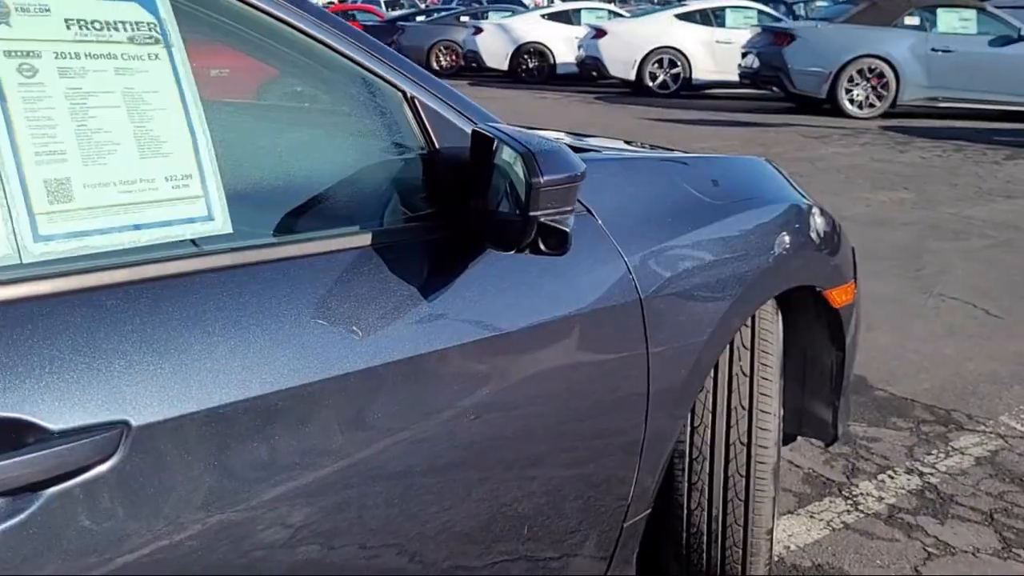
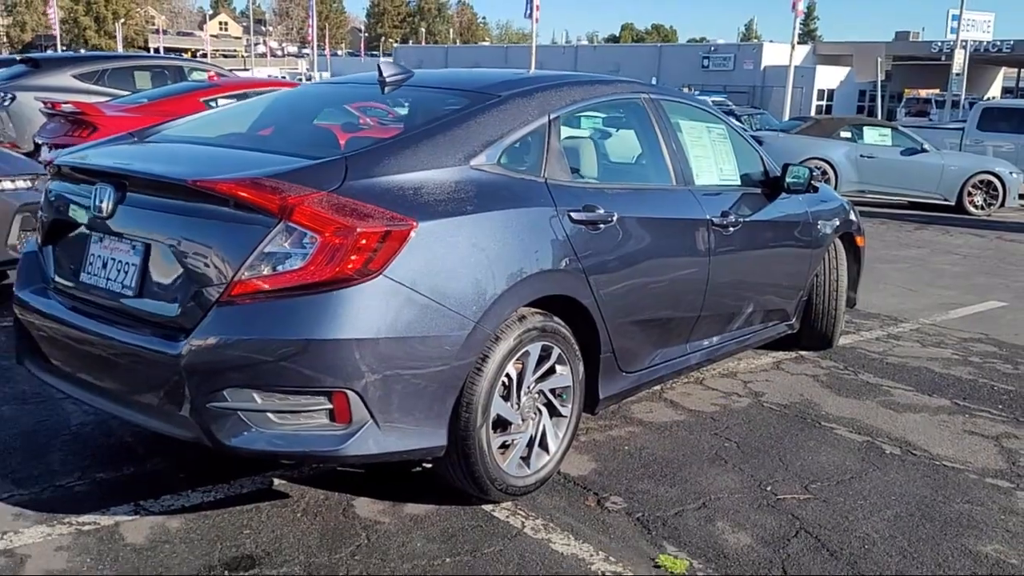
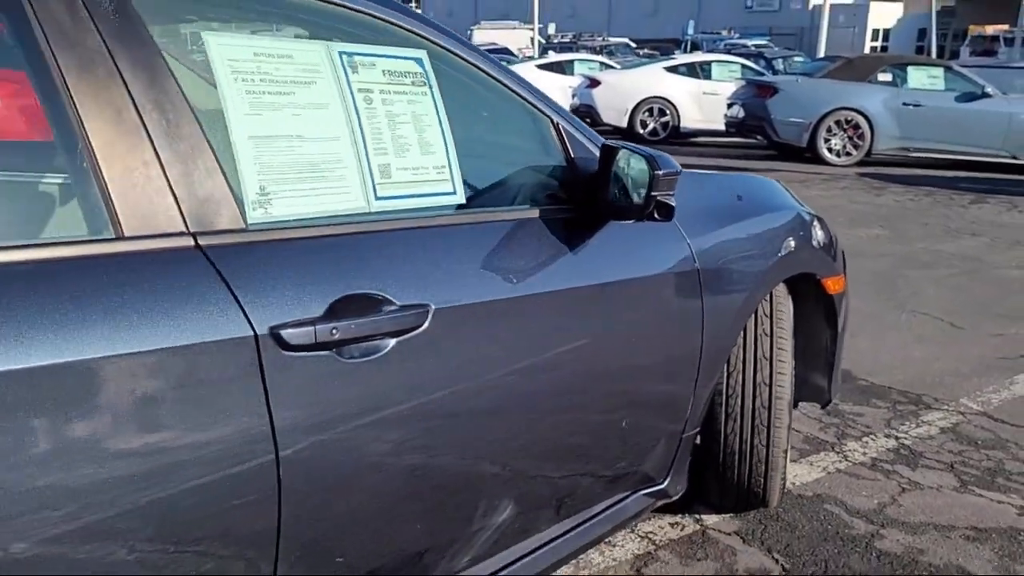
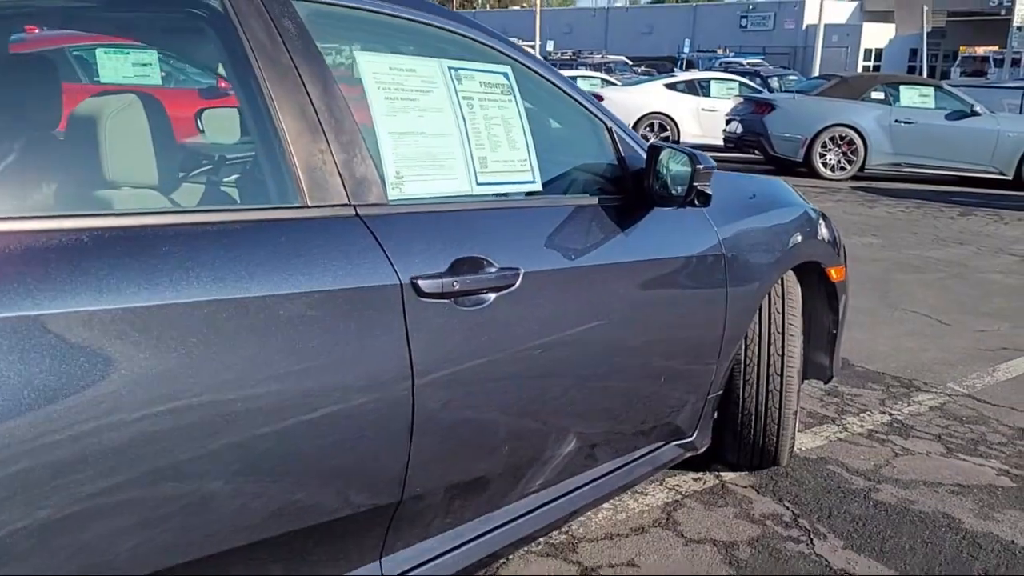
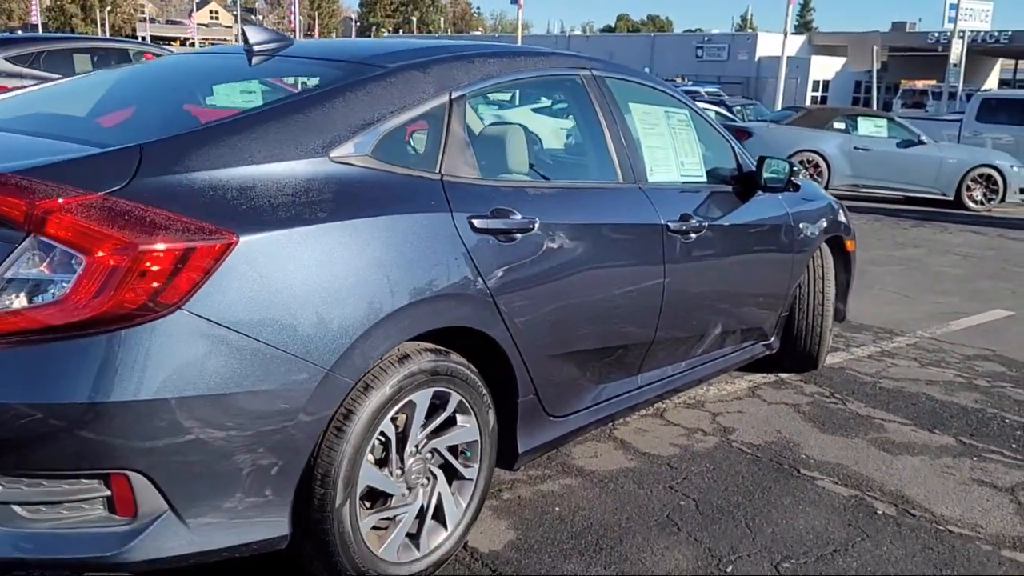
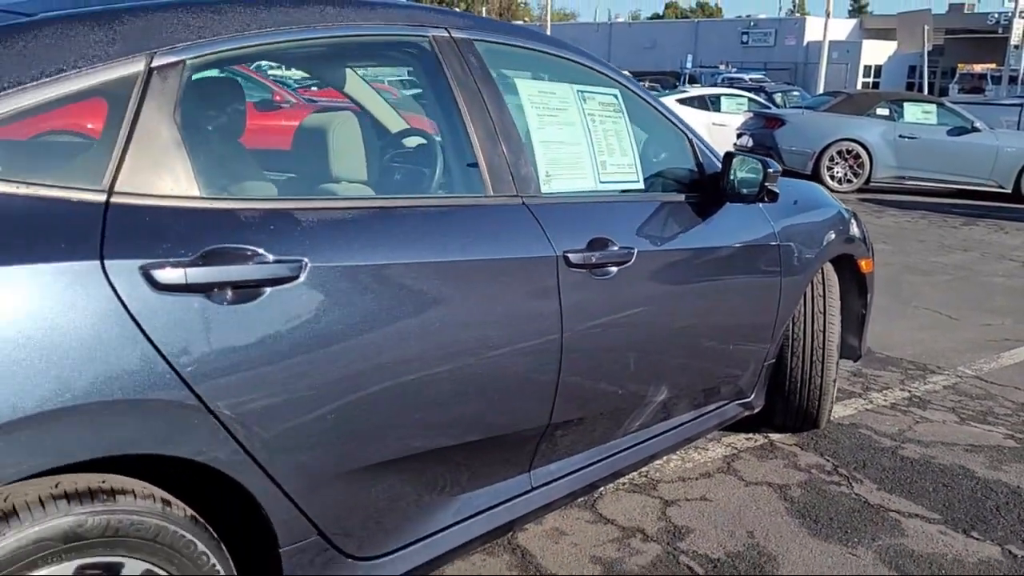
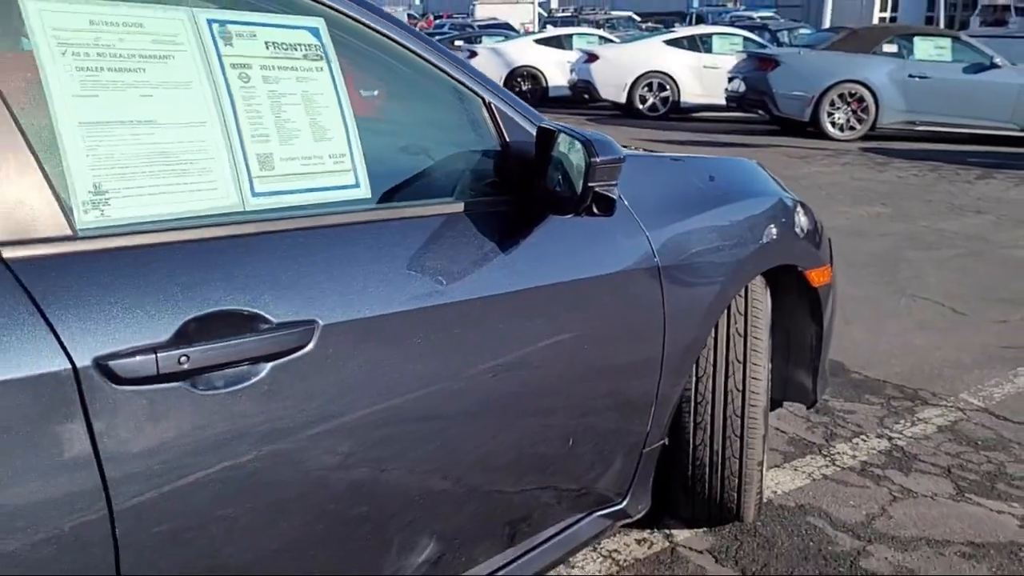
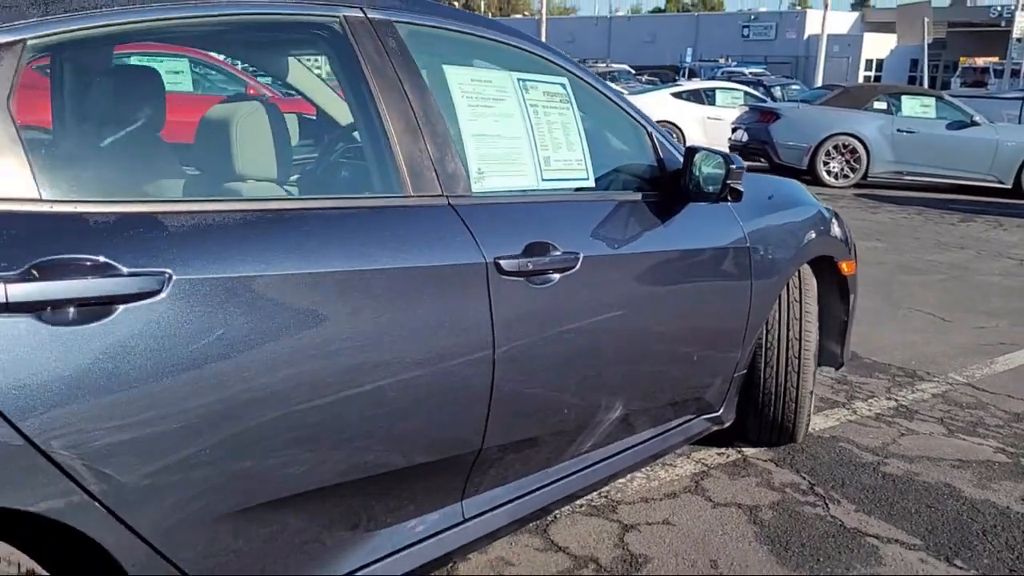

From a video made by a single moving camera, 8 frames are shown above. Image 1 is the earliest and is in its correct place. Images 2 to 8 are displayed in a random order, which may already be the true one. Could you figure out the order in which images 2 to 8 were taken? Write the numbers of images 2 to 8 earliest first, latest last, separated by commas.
7, 3, 4, 8, 6, 5, 2
